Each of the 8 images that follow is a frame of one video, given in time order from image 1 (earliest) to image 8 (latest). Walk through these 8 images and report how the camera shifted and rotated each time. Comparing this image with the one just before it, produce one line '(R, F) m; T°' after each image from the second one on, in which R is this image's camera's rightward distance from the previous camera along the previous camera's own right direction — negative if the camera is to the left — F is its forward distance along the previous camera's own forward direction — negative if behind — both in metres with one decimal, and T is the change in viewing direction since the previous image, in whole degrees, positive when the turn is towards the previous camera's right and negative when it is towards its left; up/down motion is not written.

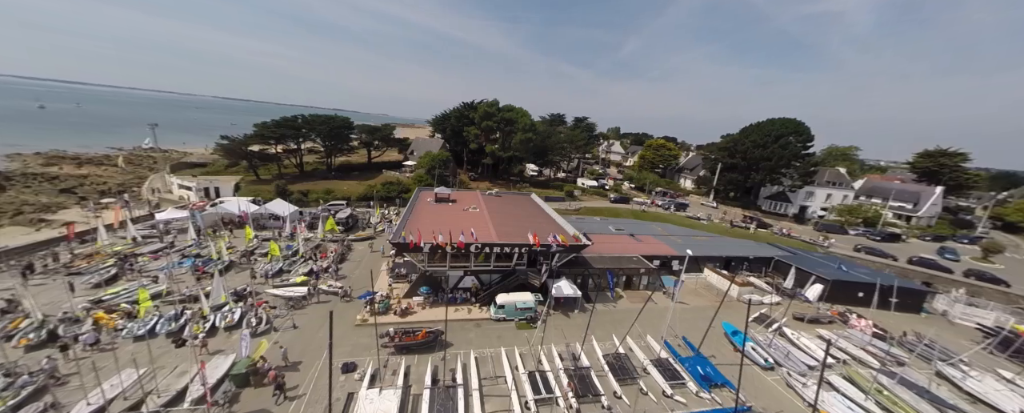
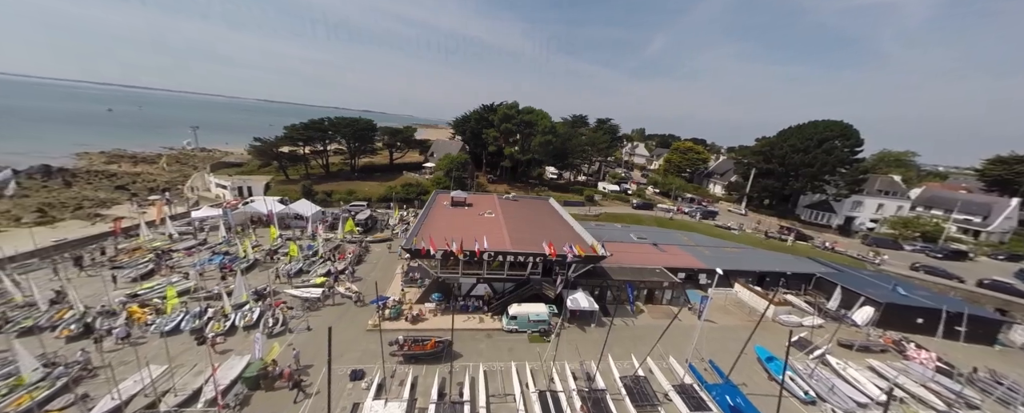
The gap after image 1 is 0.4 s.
(+0.4, +0.8) m; -4°
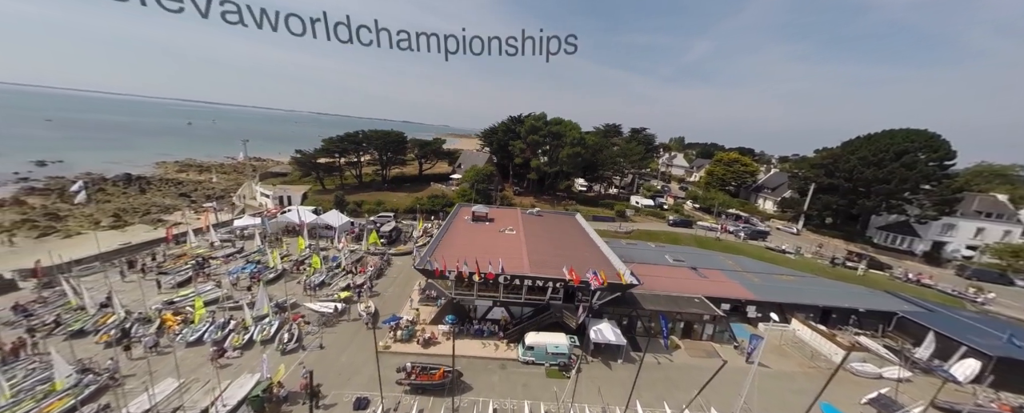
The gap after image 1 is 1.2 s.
(+0.8, +1.4) m; -6°
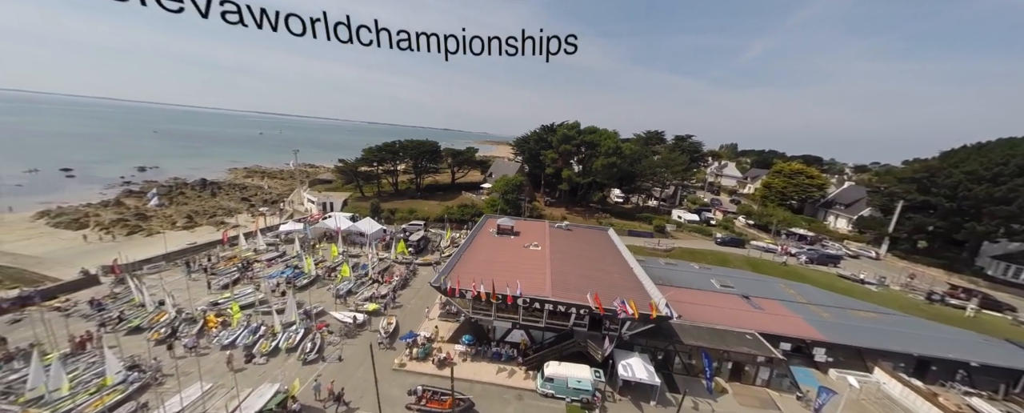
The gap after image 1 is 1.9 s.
(+0.9, +1.3) m; -7°
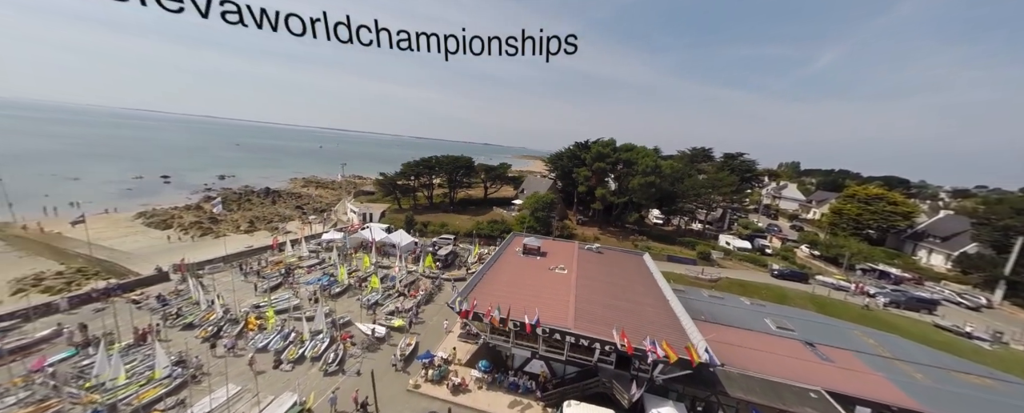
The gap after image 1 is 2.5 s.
(+0.8, +0.7) m; -7°
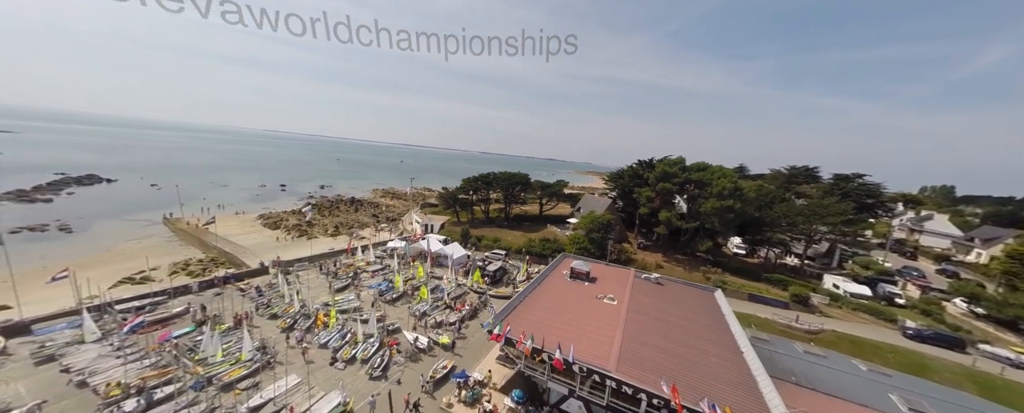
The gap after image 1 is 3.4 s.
(+1.3, +0.7) m; -12°
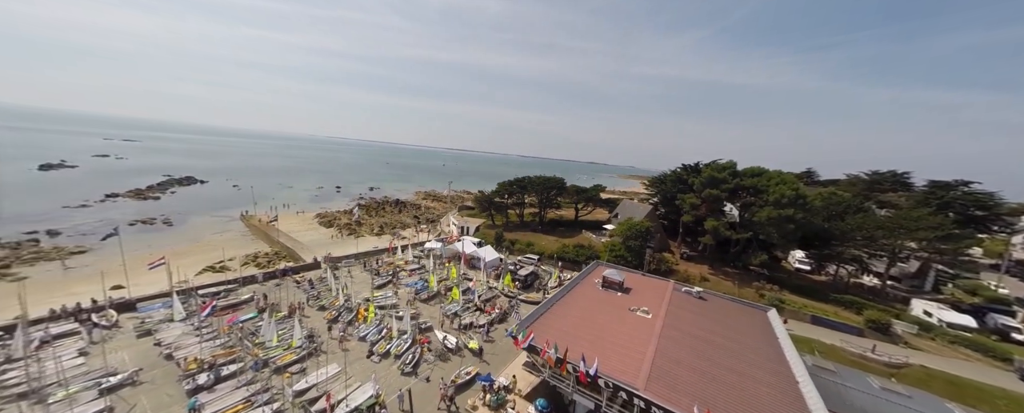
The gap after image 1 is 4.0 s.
(+0.7, +0.1) m; -7°
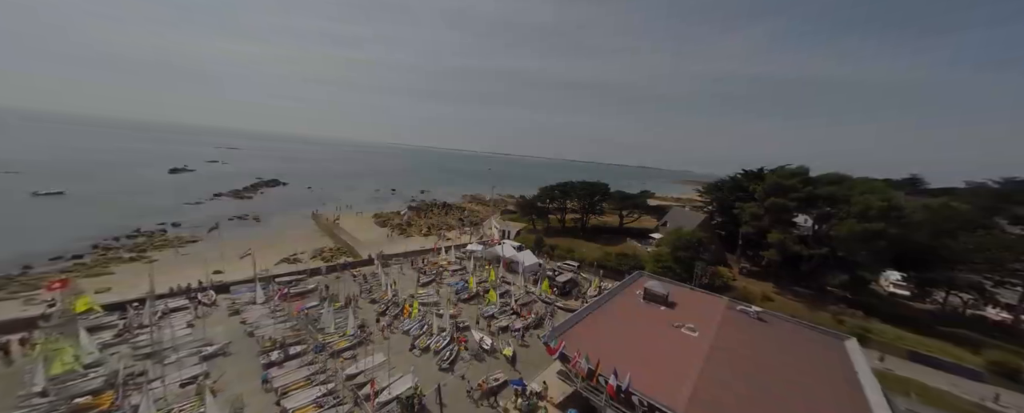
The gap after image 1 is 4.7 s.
(+0.6, -0.2) m; -9°
